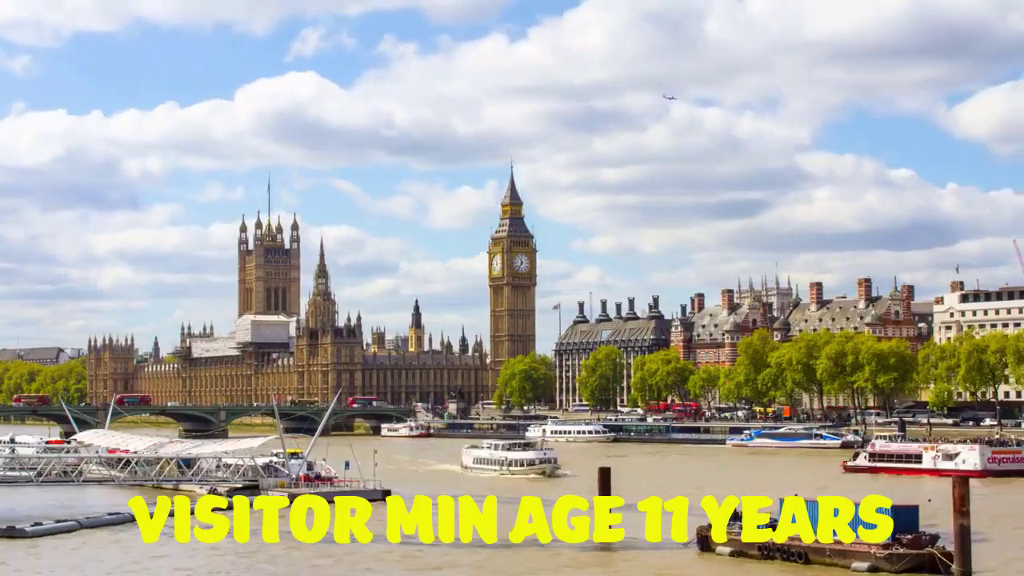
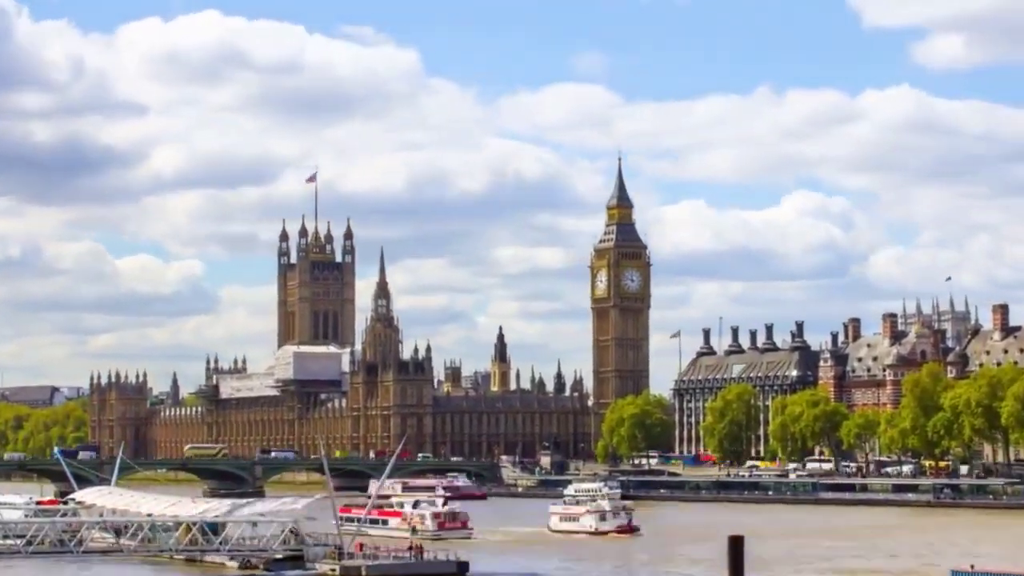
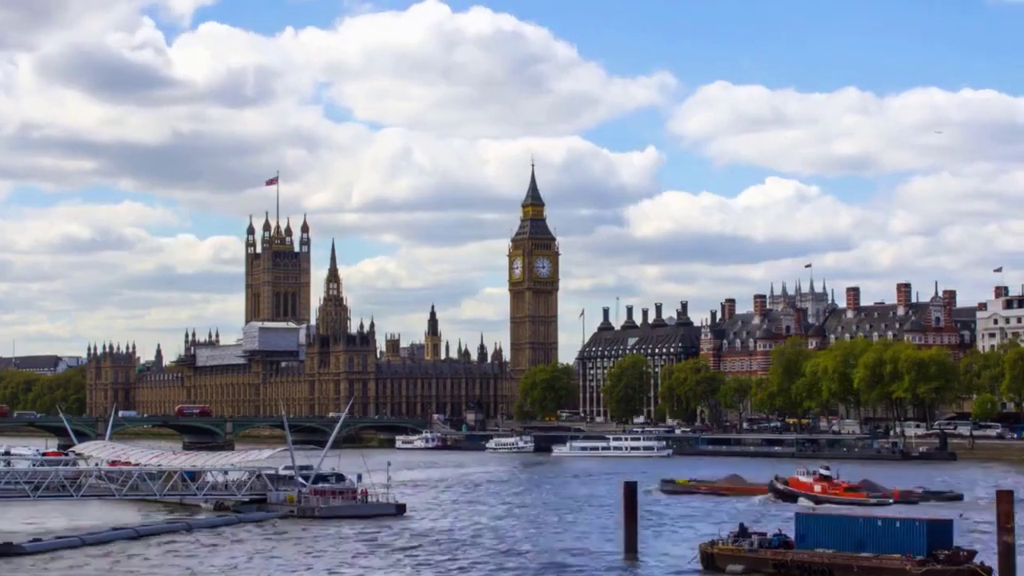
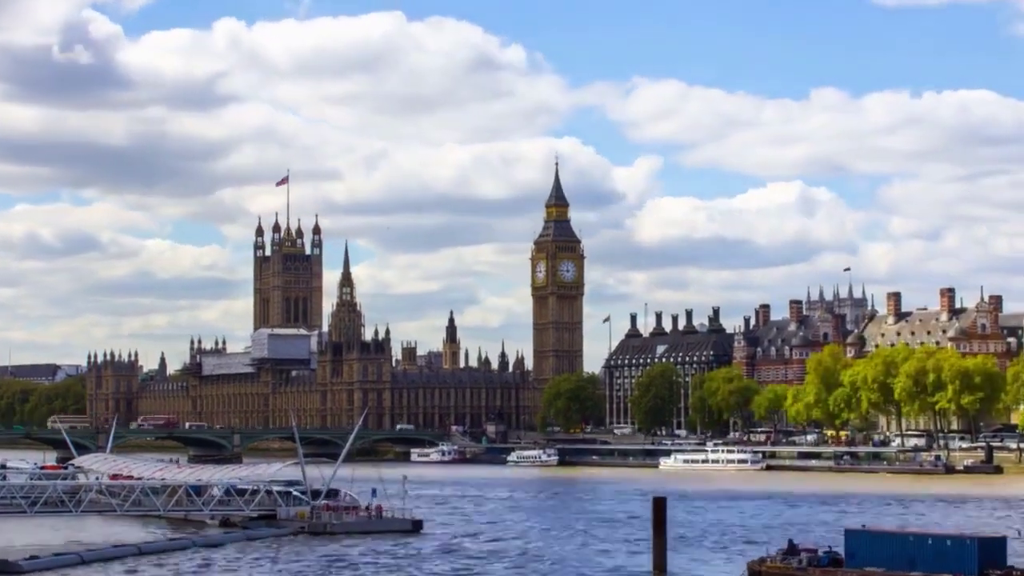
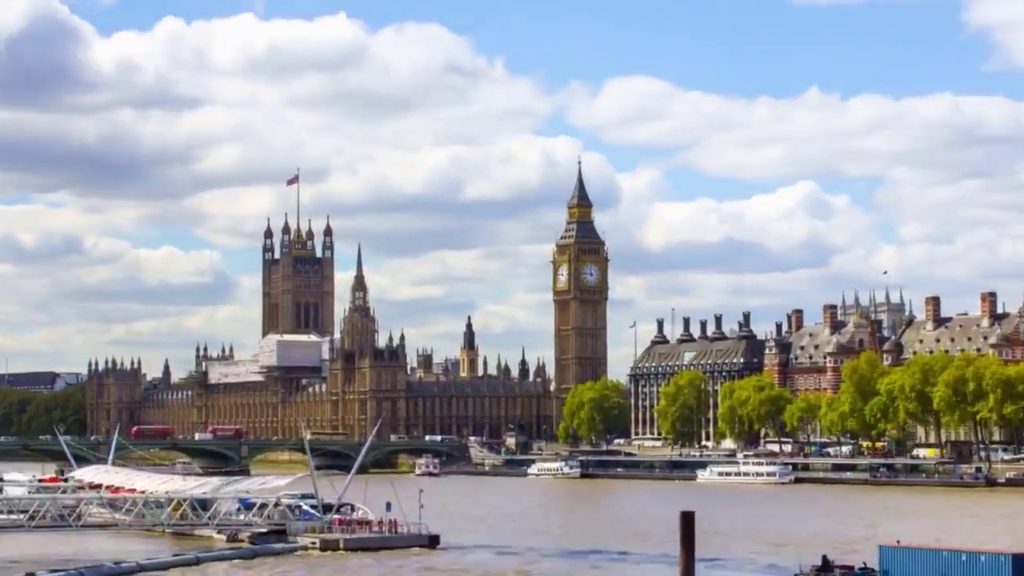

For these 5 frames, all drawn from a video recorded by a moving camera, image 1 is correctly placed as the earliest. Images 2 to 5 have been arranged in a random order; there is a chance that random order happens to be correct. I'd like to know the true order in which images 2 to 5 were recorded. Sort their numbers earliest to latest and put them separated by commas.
3, 4, 5, 2
